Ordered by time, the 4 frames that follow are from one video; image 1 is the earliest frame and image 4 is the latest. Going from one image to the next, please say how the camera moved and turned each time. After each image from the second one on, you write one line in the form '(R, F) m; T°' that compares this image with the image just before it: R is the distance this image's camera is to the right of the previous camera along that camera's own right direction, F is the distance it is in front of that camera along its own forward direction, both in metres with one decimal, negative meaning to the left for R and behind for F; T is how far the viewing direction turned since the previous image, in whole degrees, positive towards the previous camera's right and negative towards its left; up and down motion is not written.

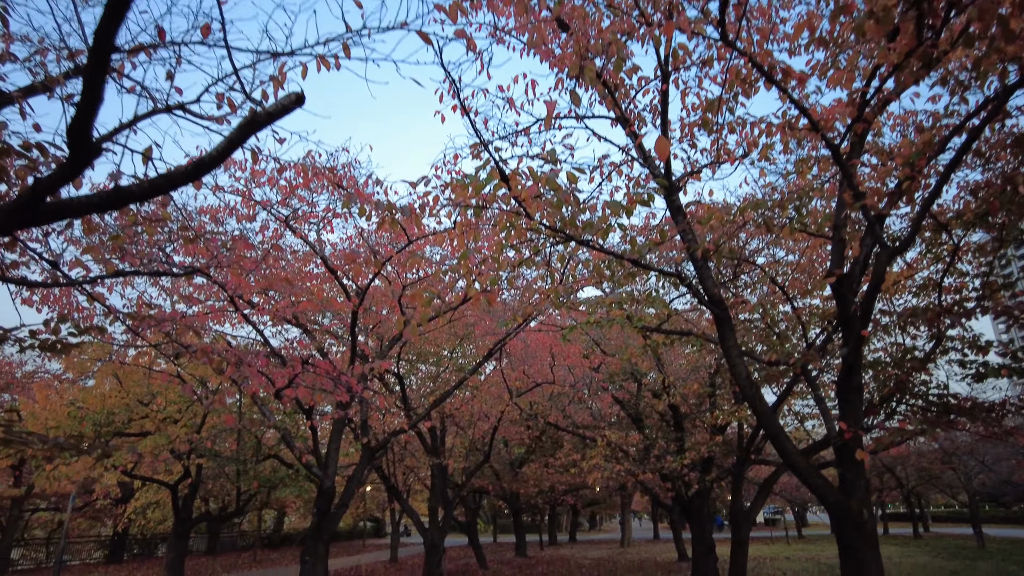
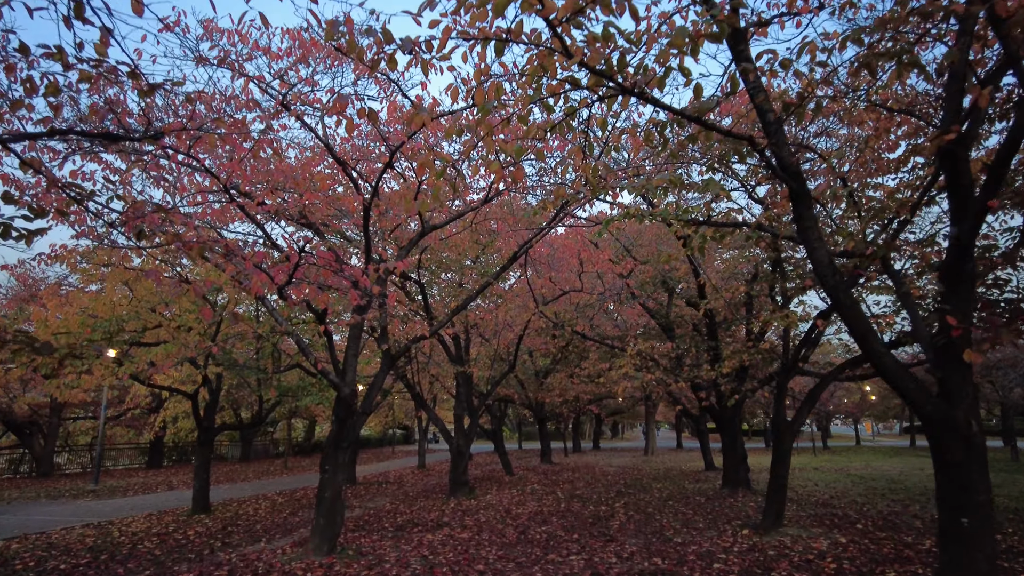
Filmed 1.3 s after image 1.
(-0.1, +0.8) m; -2°
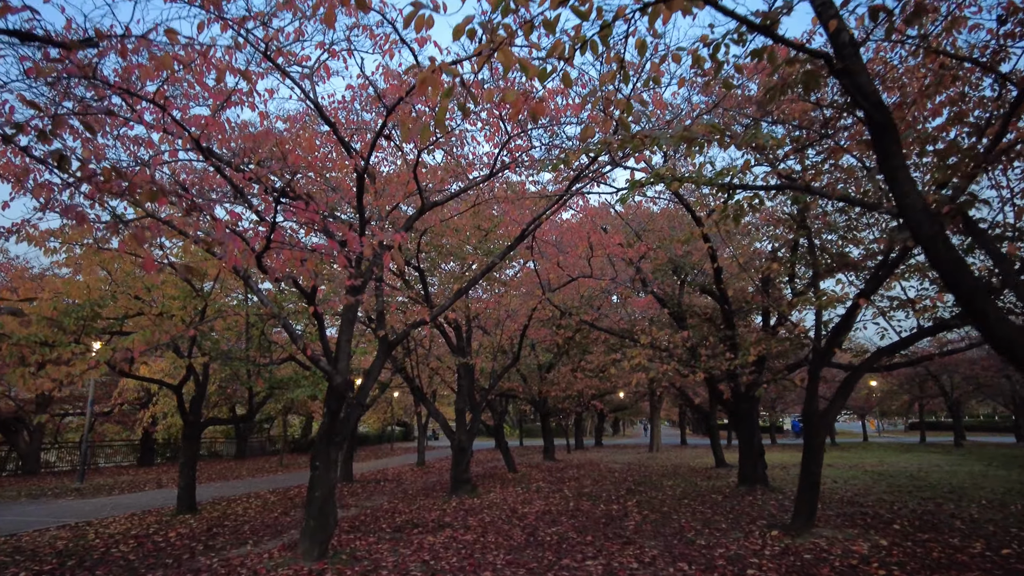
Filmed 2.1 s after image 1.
(-0.1, +0.8) m; 0°
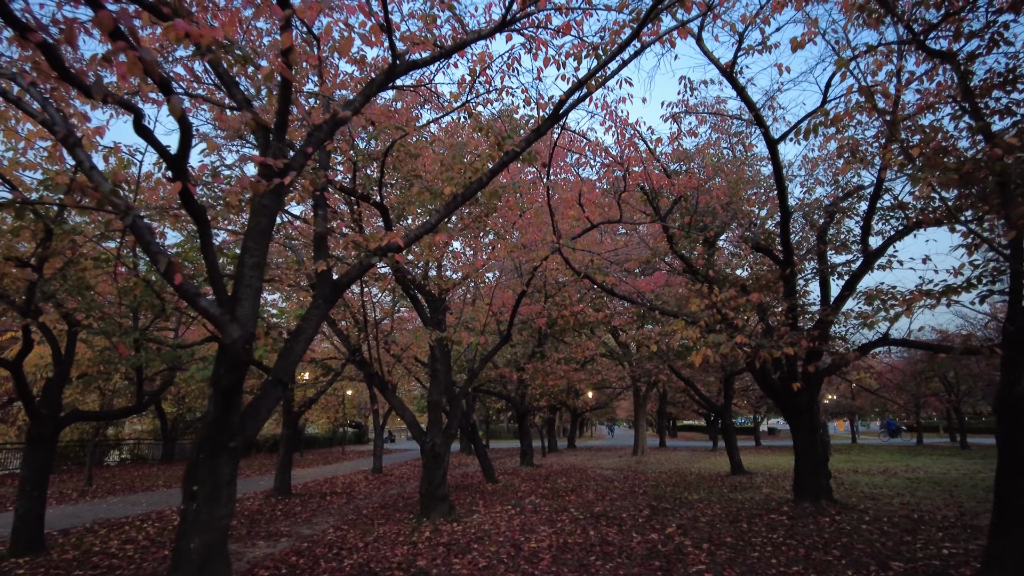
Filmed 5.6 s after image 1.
(-0.6, +3.4) m; +4°
